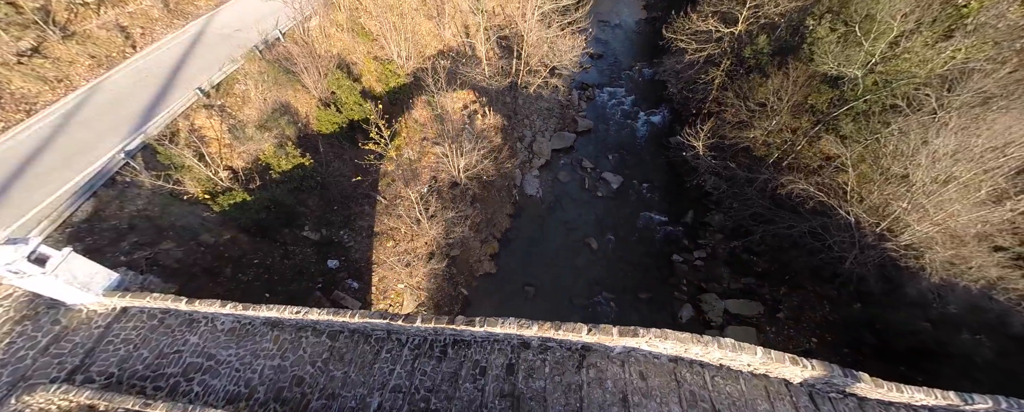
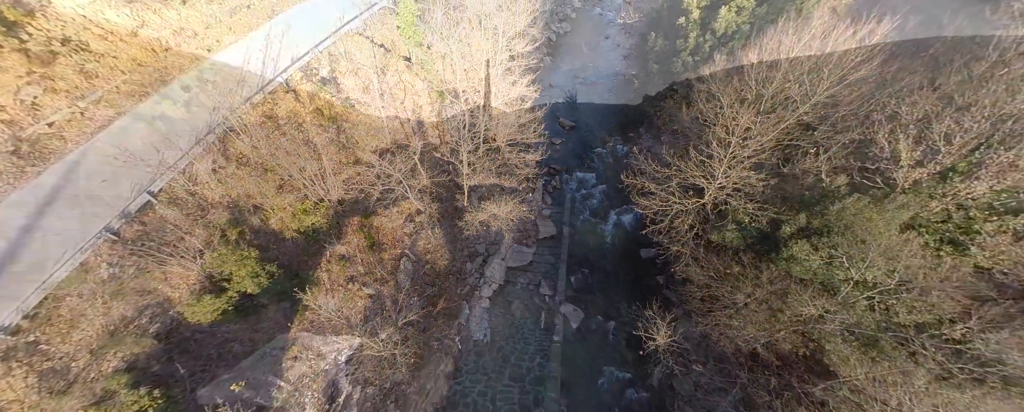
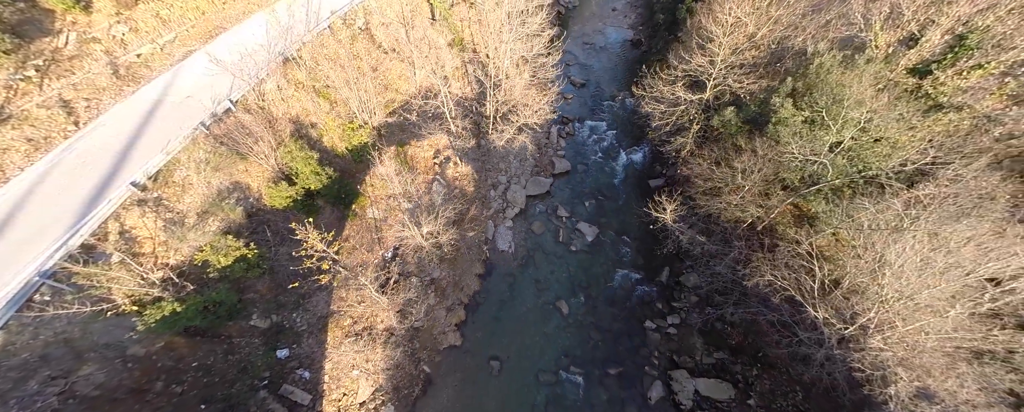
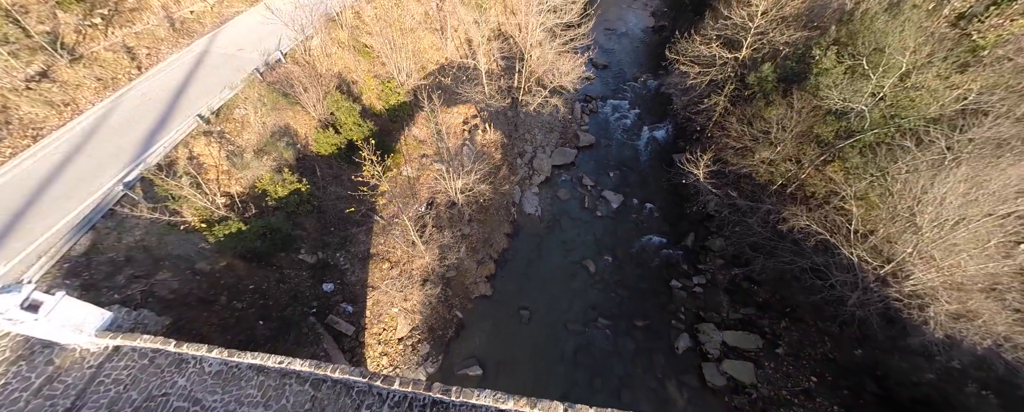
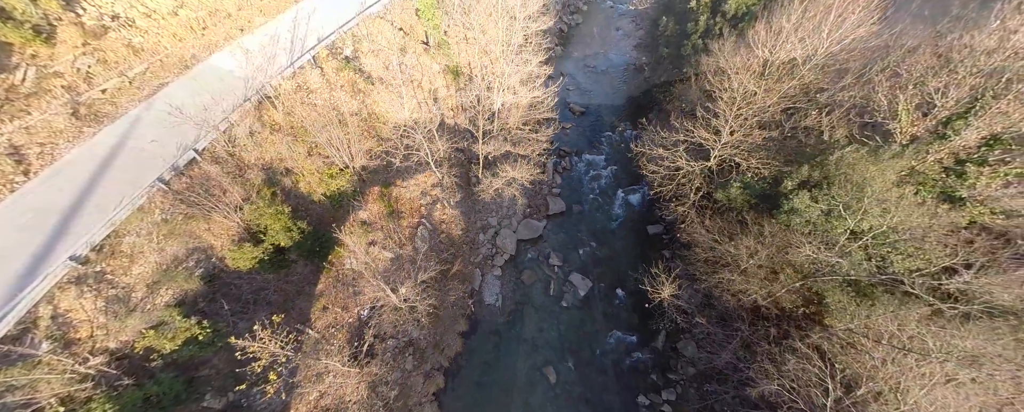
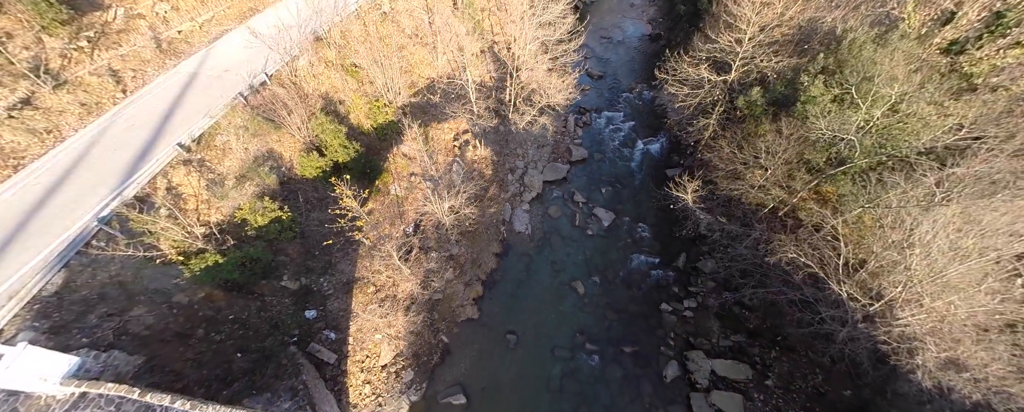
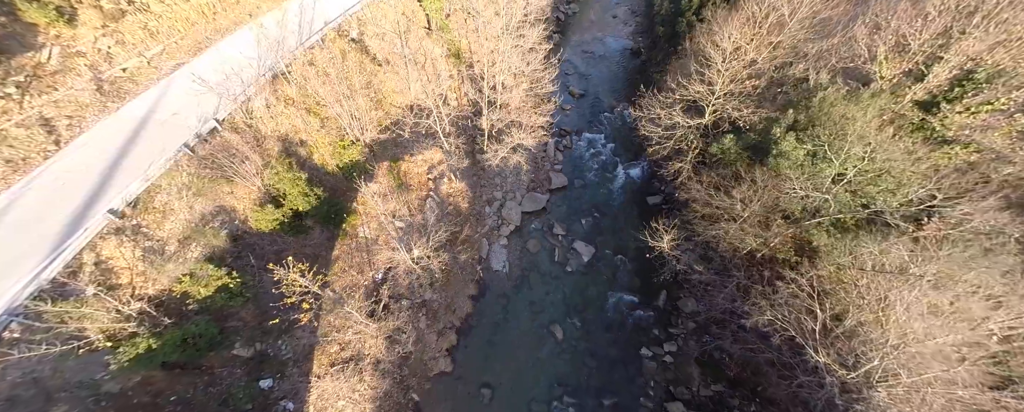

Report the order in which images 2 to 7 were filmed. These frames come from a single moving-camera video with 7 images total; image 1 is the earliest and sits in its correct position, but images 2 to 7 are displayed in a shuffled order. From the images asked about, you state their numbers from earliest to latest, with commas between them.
4, 6, 3, 7, 5, 2
